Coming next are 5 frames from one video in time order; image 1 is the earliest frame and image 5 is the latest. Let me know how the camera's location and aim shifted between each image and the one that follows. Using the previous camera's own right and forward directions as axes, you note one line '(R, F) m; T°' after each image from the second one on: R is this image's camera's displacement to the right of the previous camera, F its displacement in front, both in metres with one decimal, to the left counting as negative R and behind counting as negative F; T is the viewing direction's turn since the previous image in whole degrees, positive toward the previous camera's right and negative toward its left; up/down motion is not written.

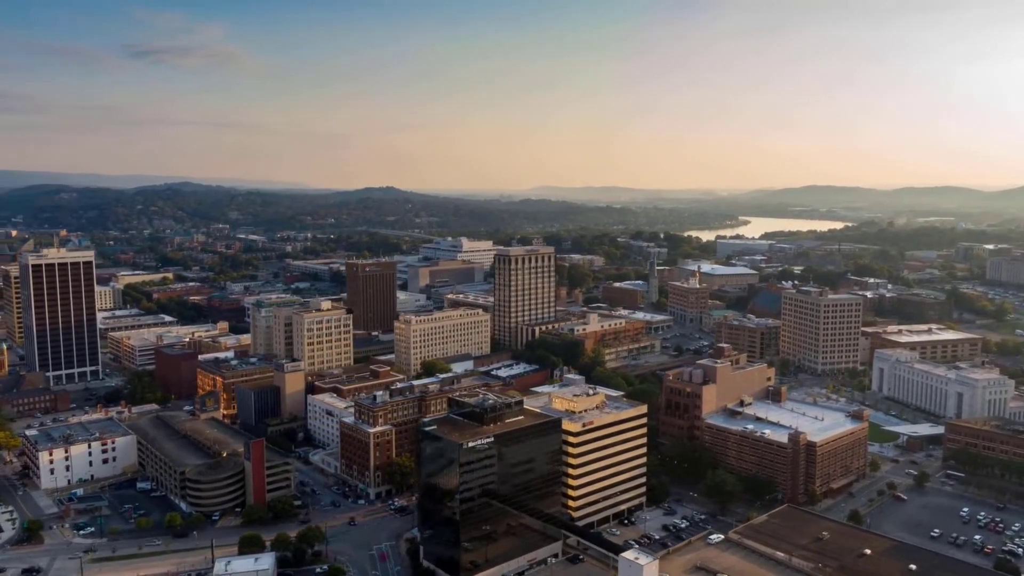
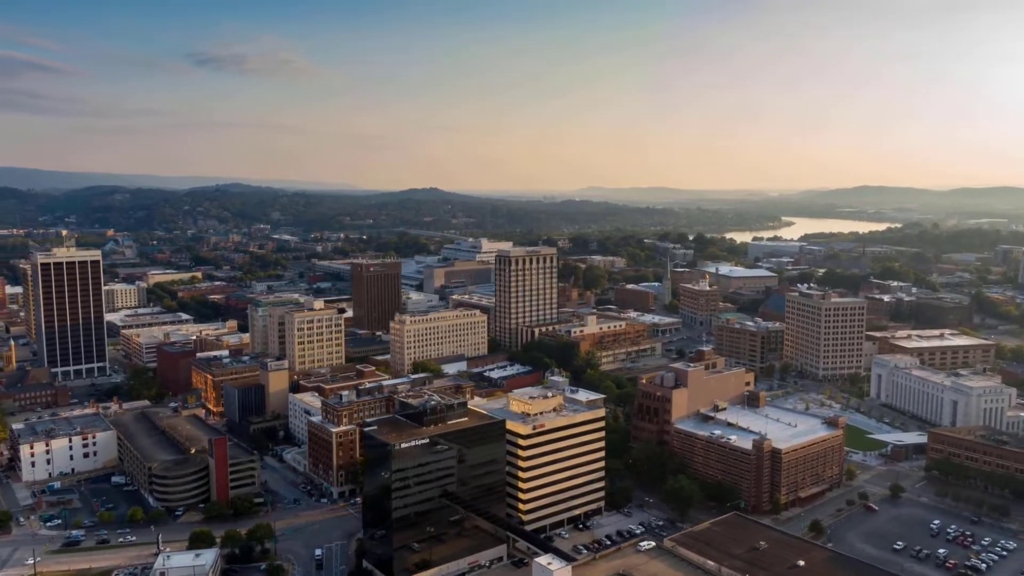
(+4.5, +0.3) m; -3°
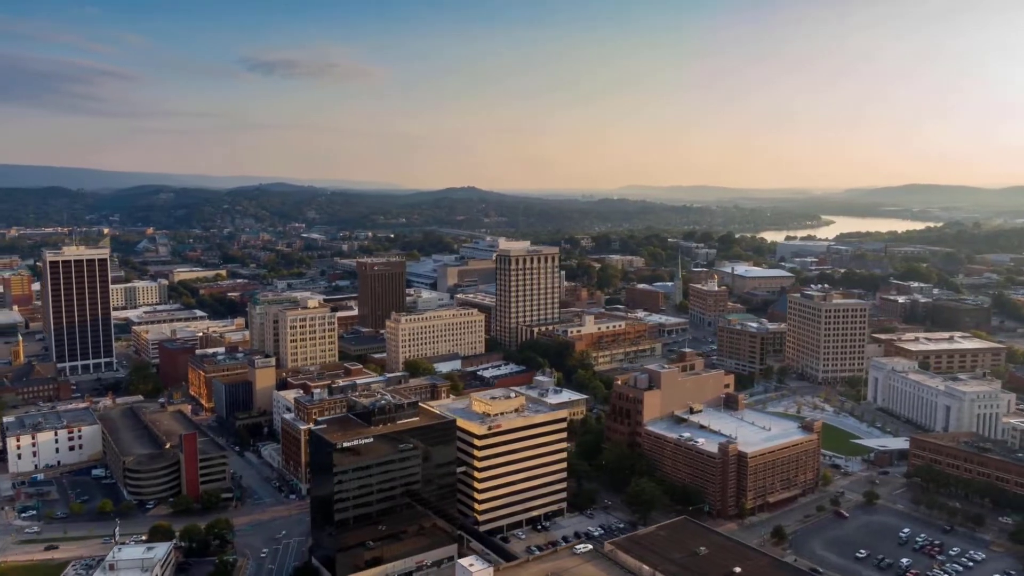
(+3.9, +0.2) m; -3°
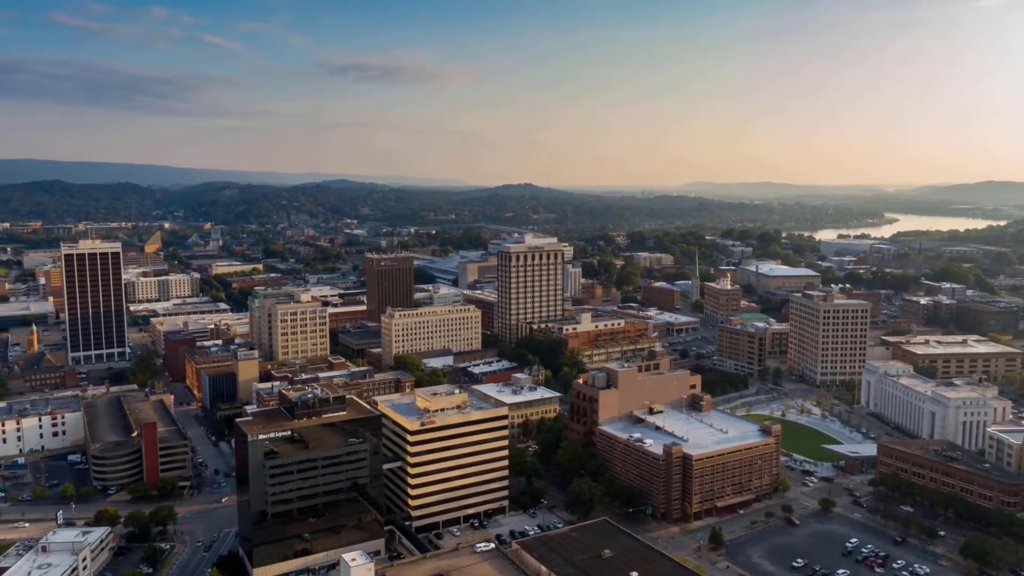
(+5.9, +0.4) m; -4°
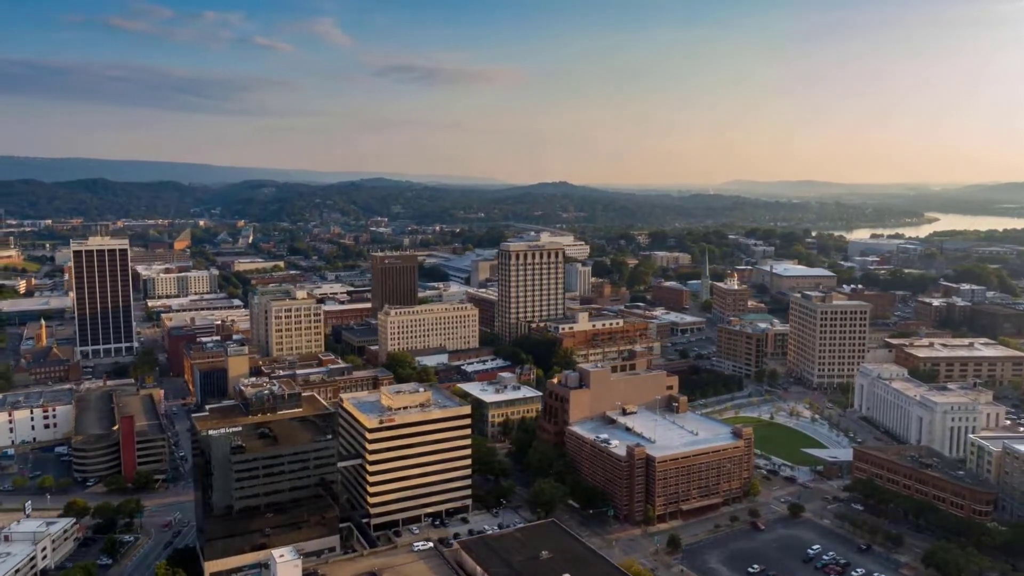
(+3.6, +0.2) m; -3°
